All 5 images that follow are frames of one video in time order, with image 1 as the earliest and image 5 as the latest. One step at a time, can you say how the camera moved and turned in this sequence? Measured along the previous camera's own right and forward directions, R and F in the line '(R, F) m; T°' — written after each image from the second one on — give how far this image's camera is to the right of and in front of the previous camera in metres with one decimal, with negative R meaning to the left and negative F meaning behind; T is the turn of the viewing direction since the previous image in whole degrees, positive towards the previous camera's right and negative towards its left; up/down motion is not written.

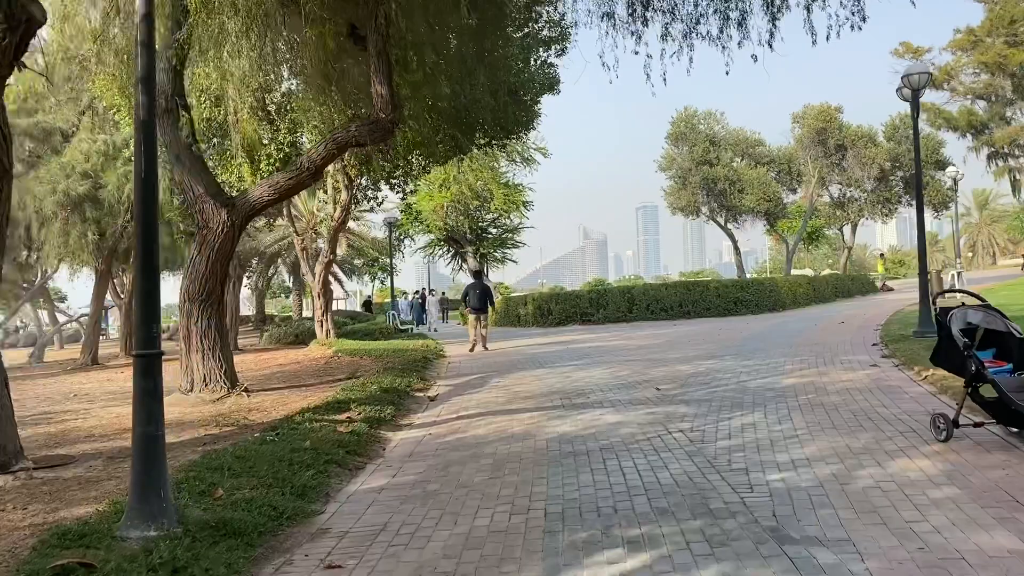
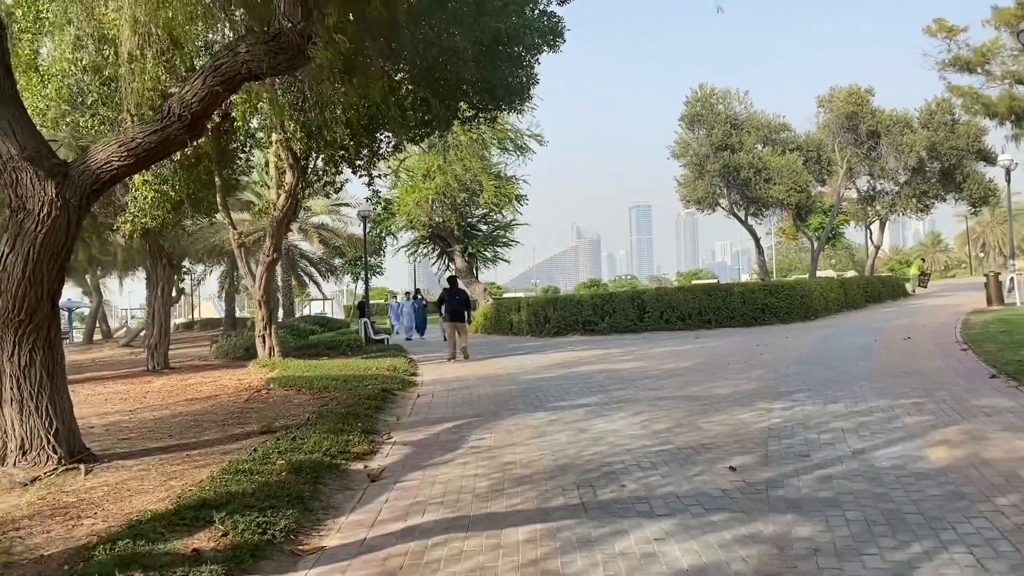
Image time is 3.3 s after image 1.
(0.0, +3.6) m; 0°
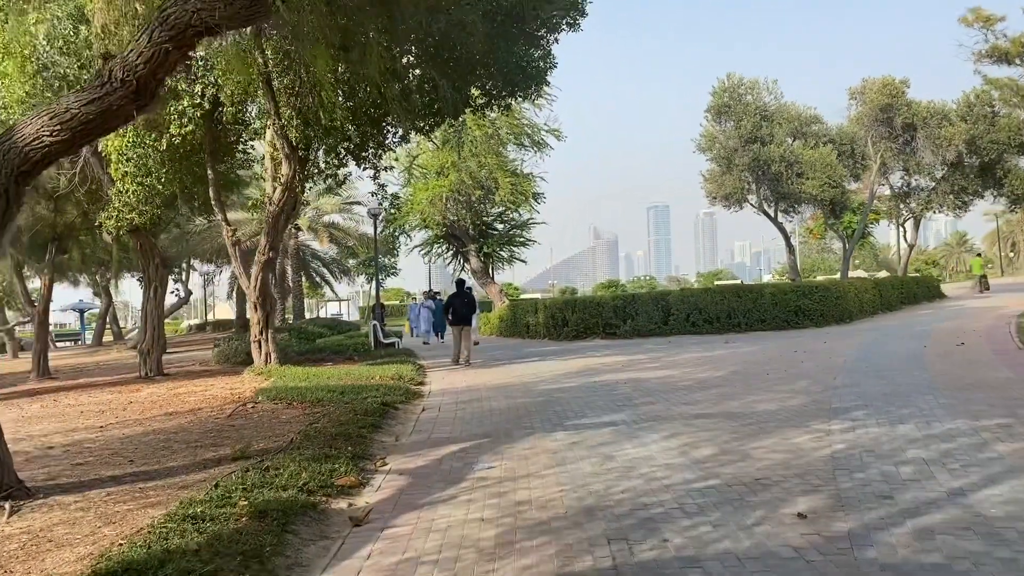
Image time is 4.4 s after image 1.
(0.0, +1.2) m; -1°
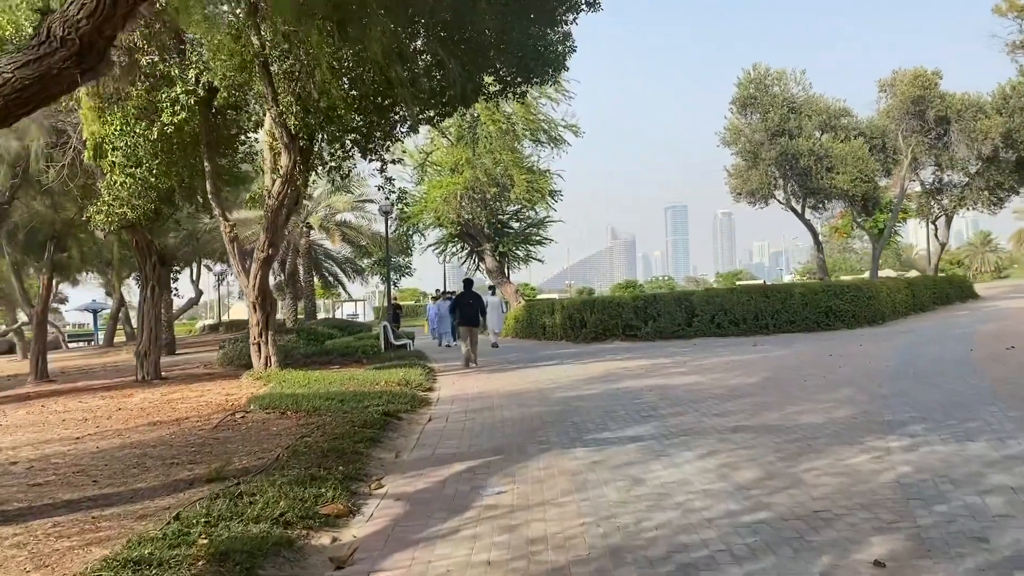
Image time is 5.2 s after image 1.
(0.0, +0.9) m; -1°
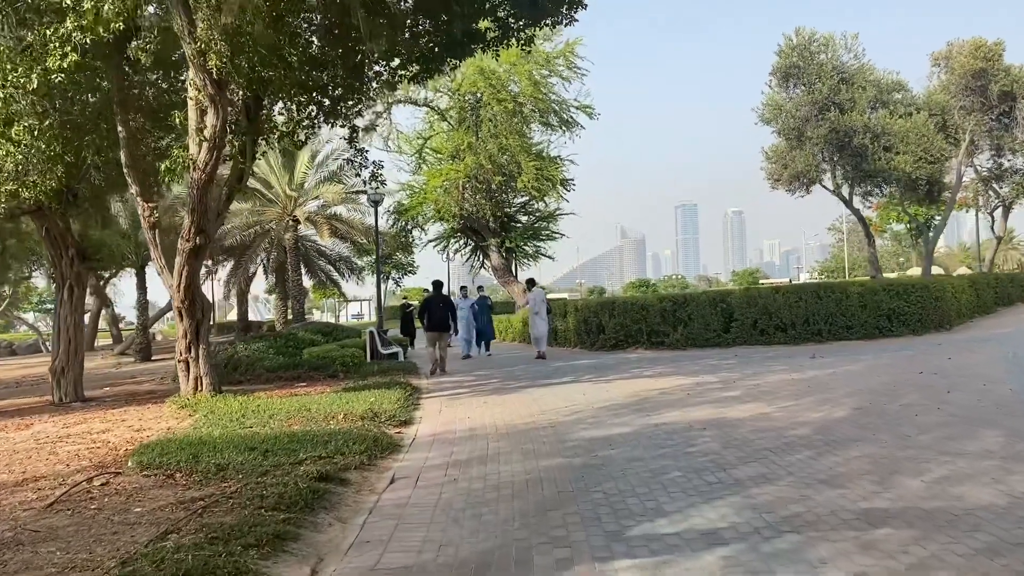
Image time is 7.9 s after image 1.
(+0.1, +2.9) m; -1°
